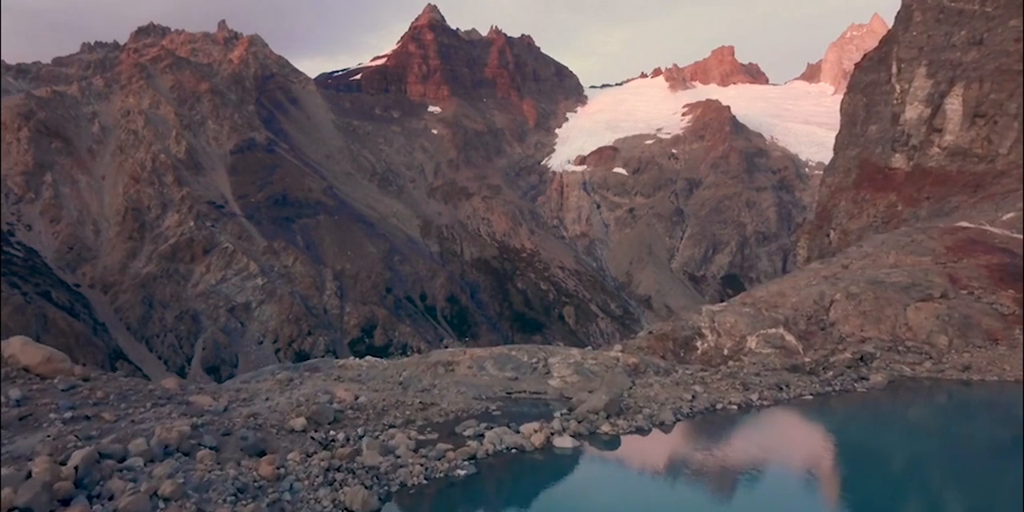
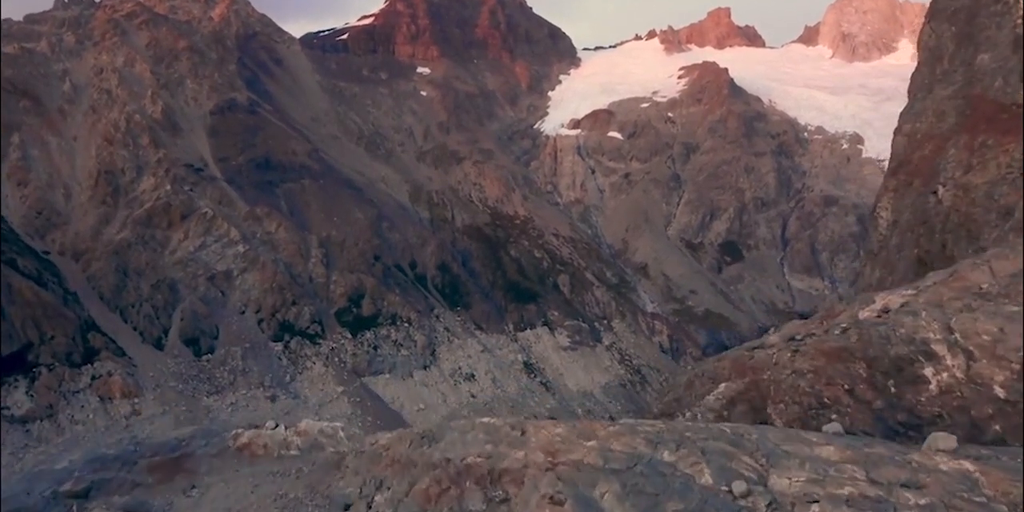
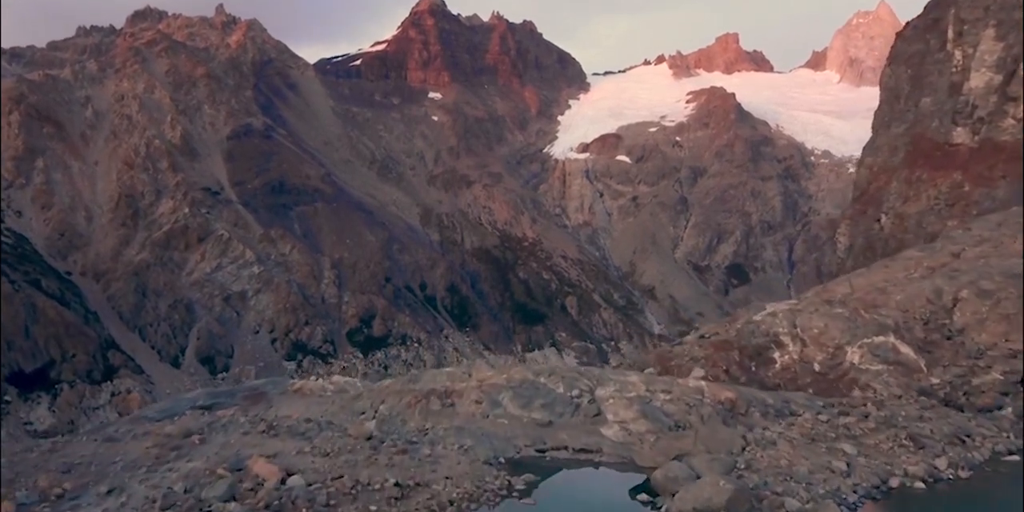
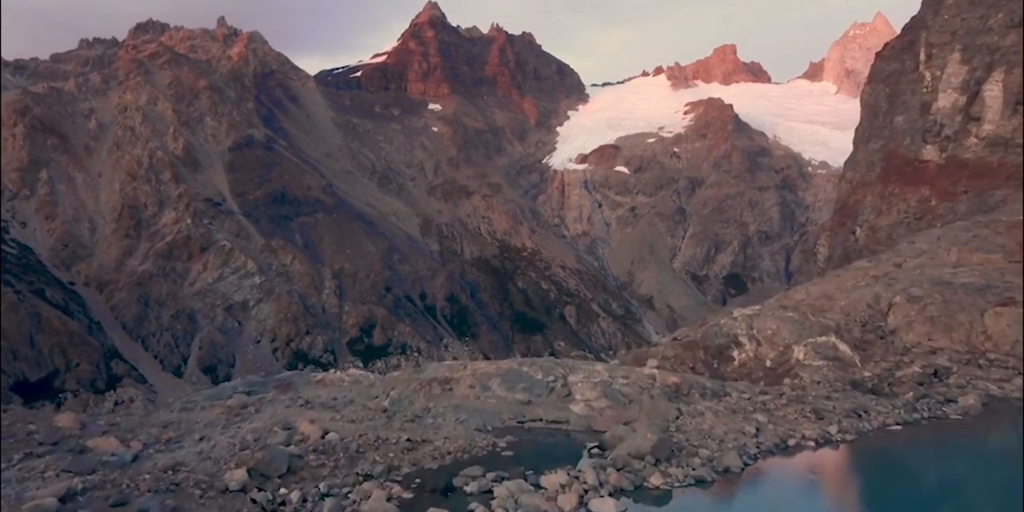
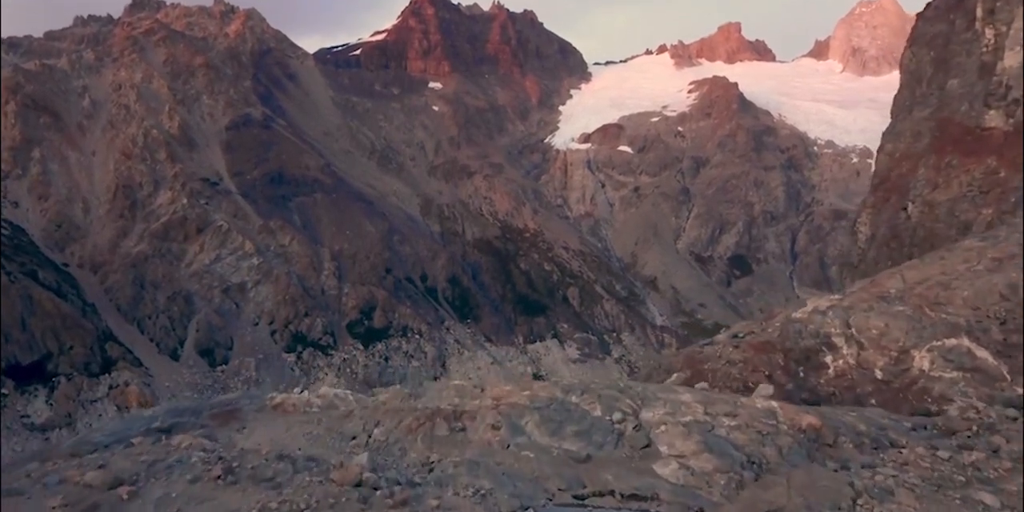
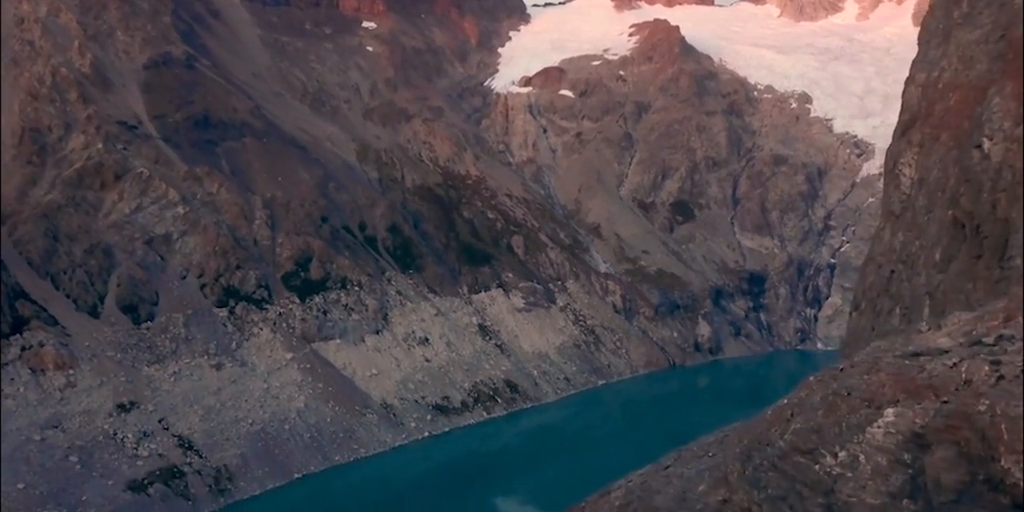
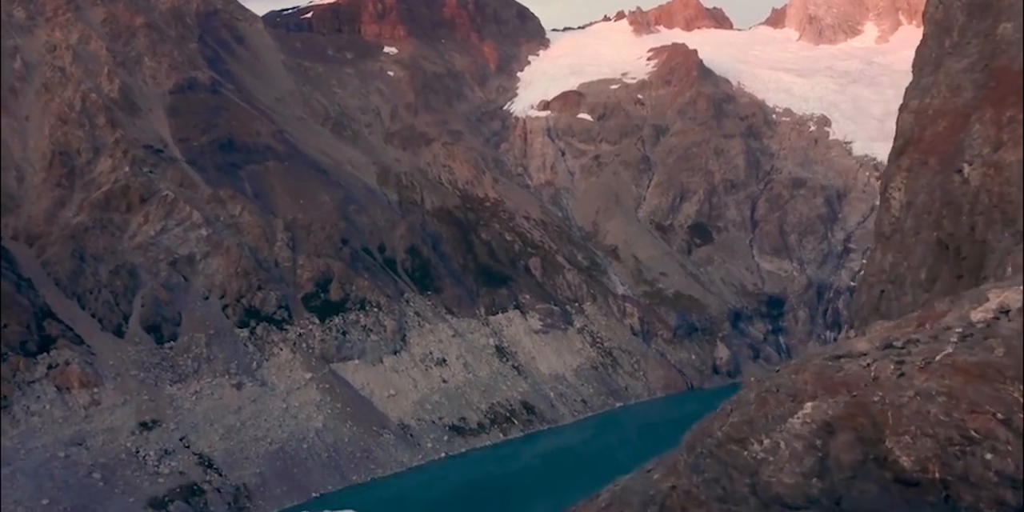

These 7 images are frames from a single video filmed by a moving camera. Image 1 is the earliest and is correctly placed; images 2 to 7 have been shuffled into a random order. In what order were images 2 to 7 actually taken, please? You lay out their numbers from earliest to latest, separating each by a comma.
4, 3, 5, 2, 7, 6
